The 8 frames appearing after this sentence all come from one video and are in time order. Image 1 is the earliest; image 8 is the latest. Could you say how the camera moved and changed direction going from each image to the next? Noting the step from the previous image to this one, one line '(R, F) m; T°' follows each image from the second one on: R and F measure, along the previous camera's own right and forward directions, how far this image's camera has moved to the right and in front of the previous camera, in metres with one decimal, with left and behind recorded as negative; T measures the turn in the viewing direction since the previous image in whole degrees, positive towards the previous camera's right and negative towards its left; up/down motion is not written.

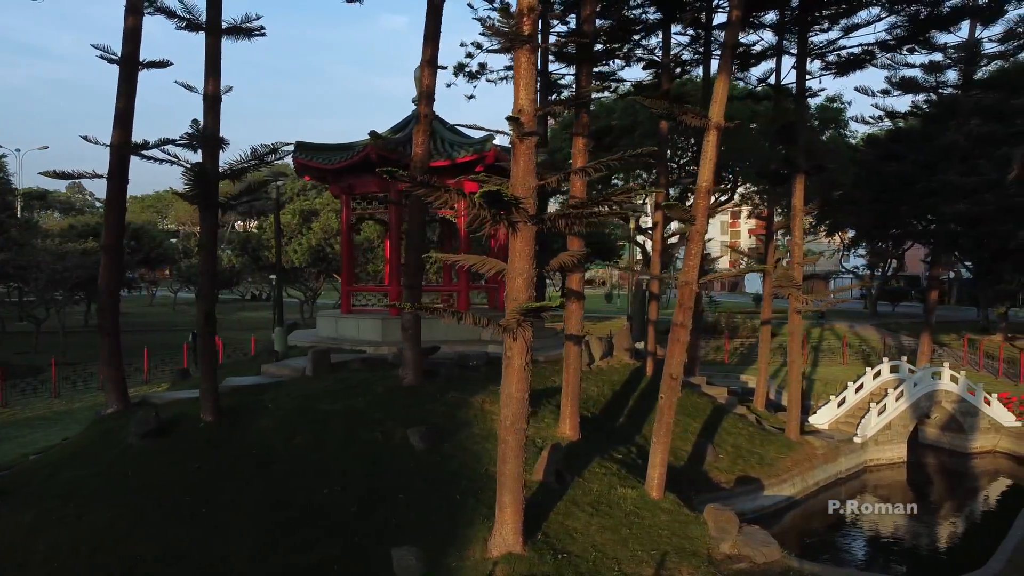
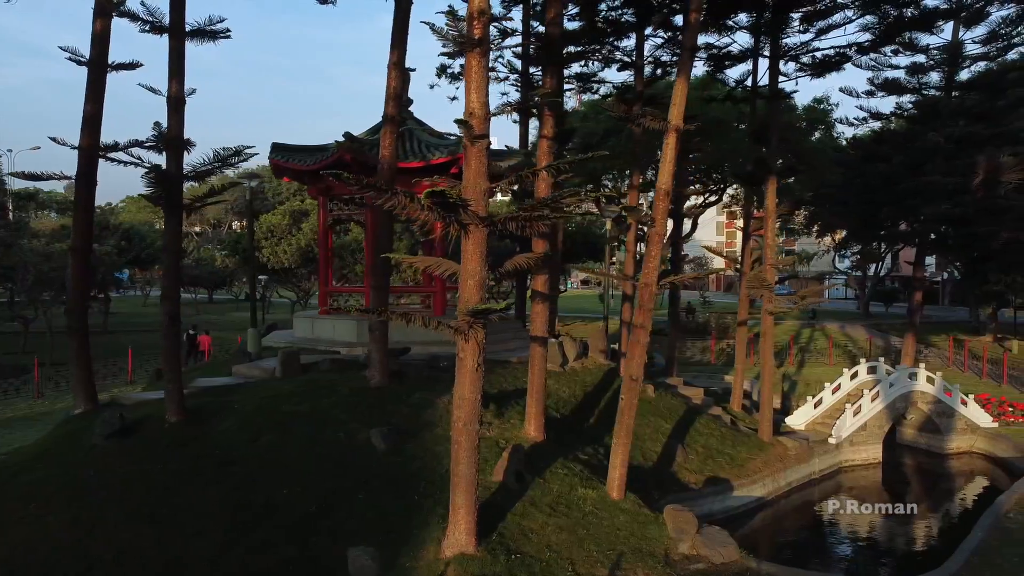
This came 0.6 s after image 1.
(+0.7, 0.0) m; 0°
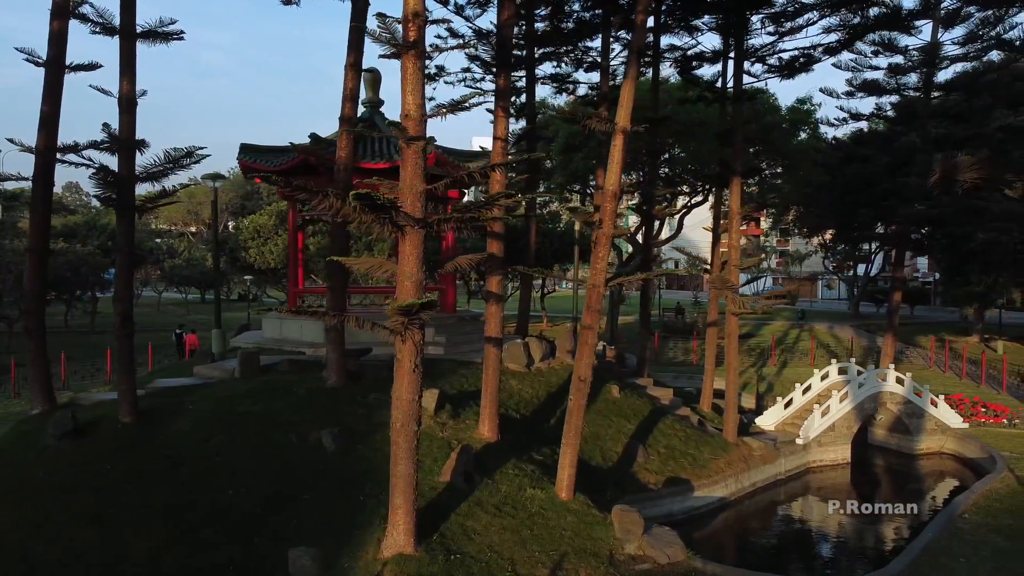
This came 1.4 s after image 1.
(+0.9, 0.0) m; 0°
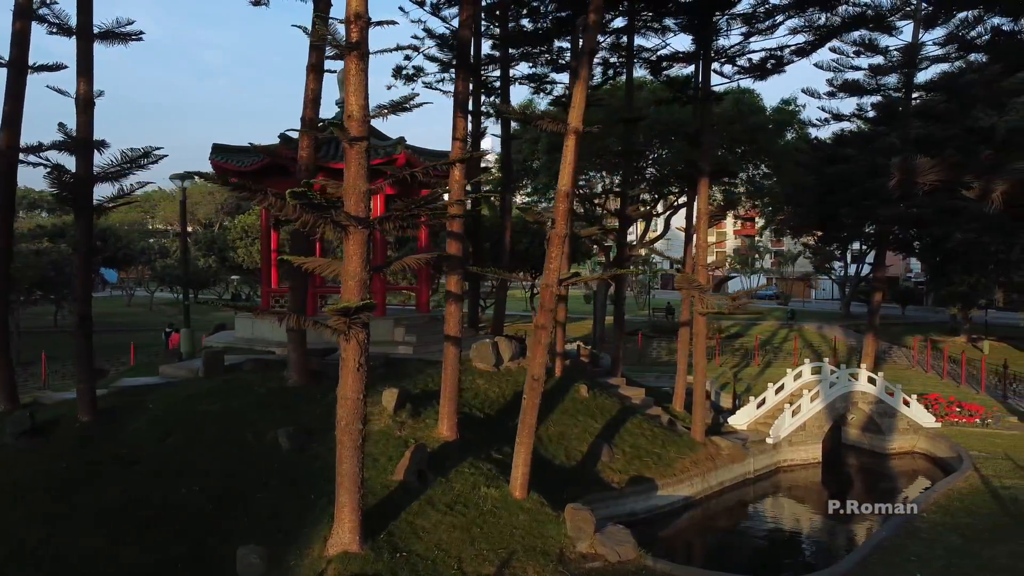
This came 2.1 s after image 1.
(+0.9, -0.1) m; 0°
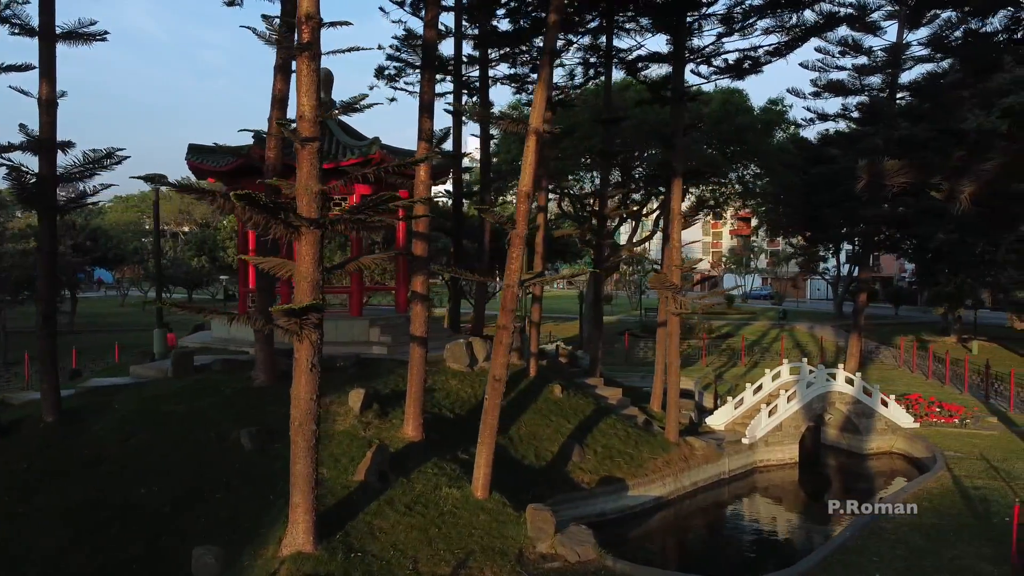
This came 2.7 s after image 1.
(+0.7, 0.0) m; 0°
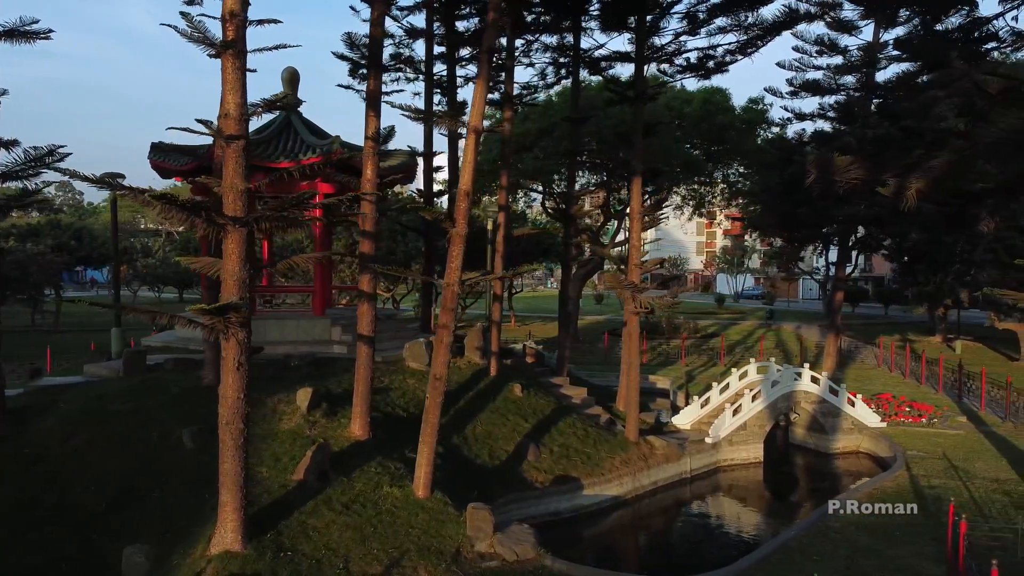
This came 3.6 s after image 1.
(+1.1, 0.0) m; 0°
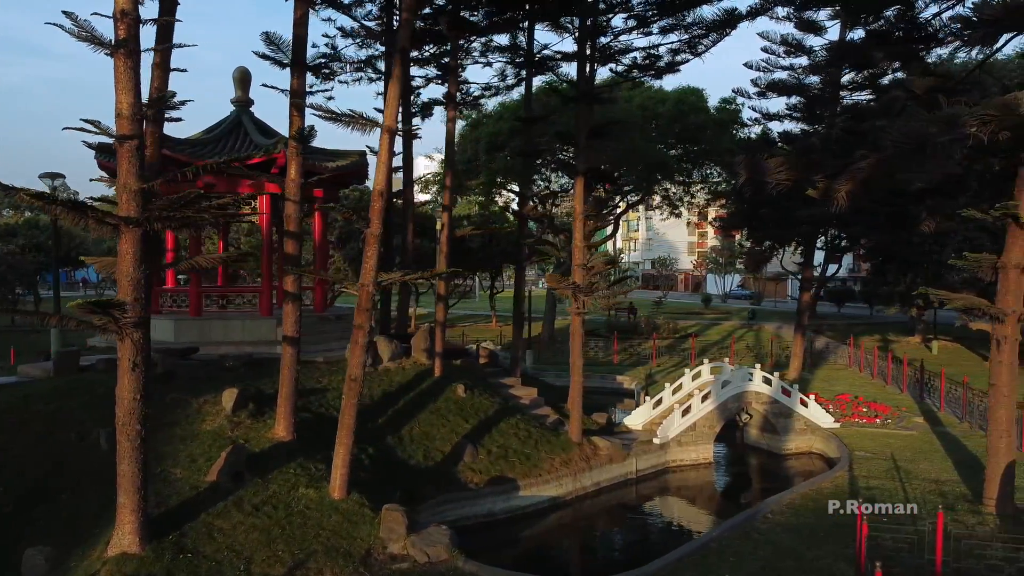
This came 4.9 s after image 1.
(+1.5, 0.0) m; 0°
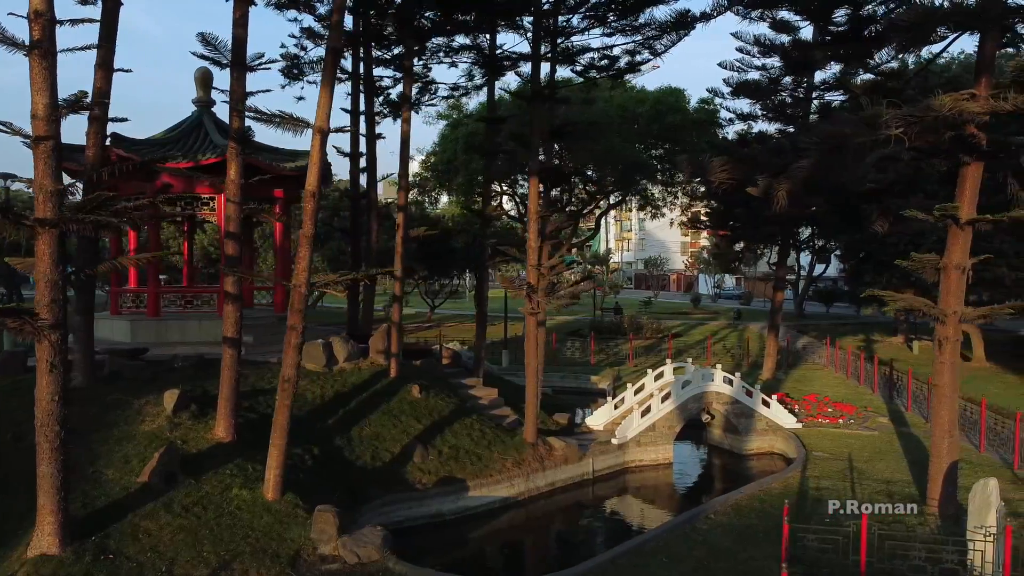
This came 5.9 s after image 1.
(+1.2, 0.0) m; 0°
